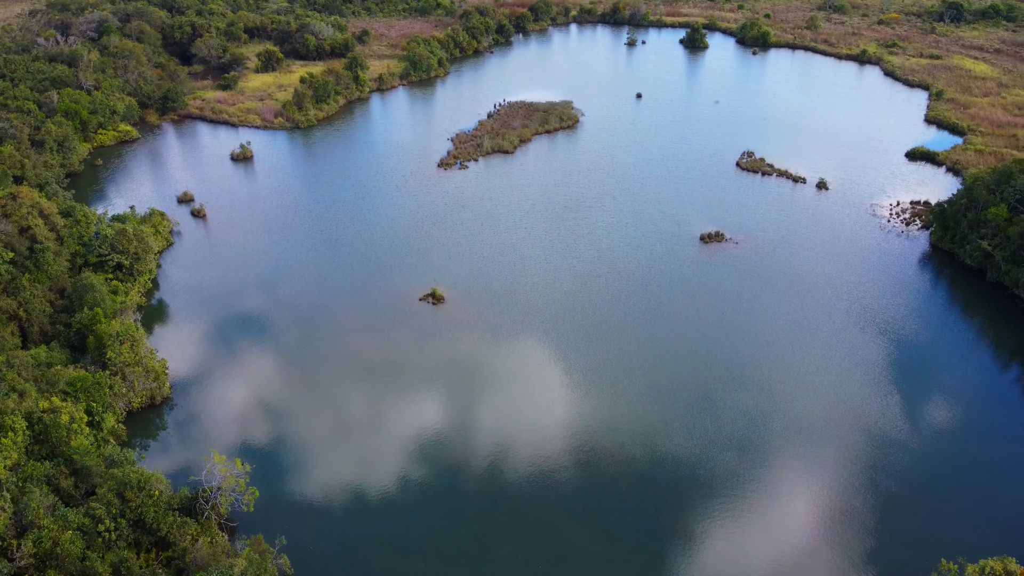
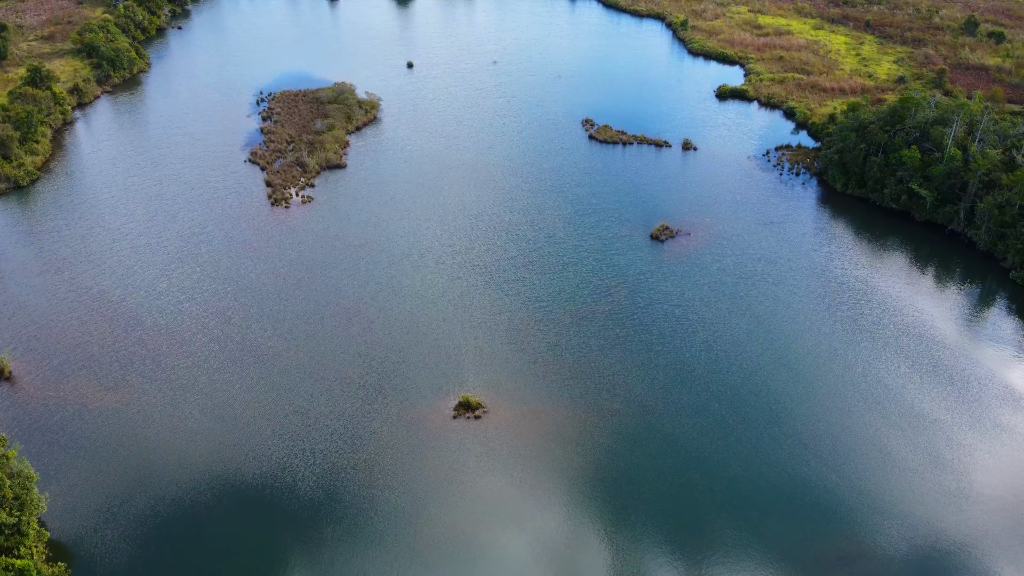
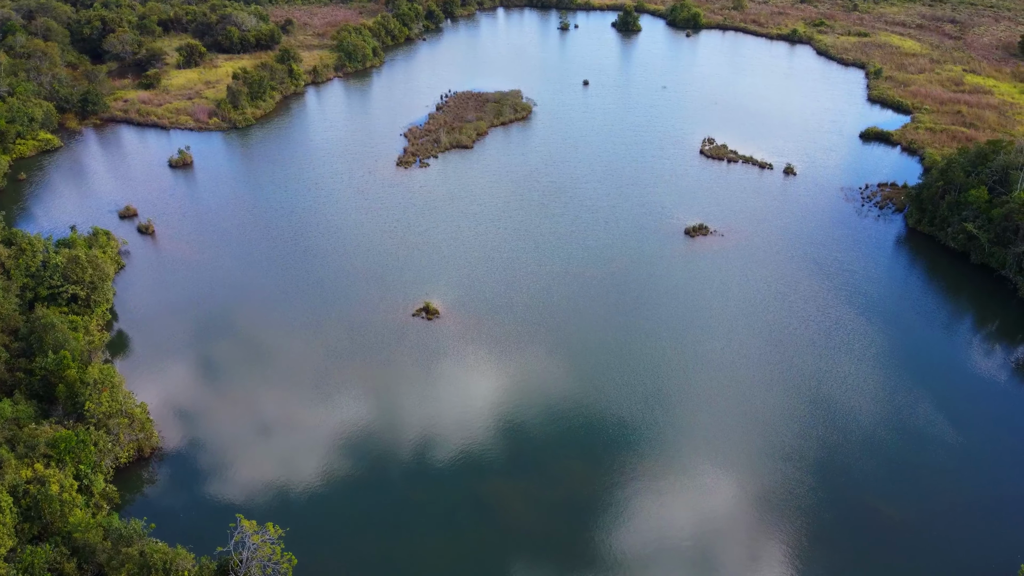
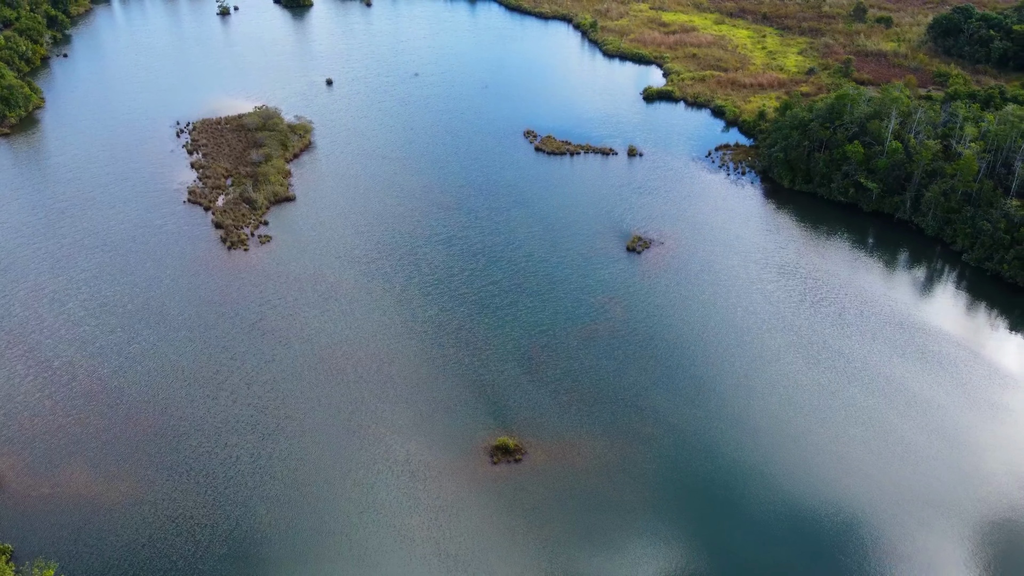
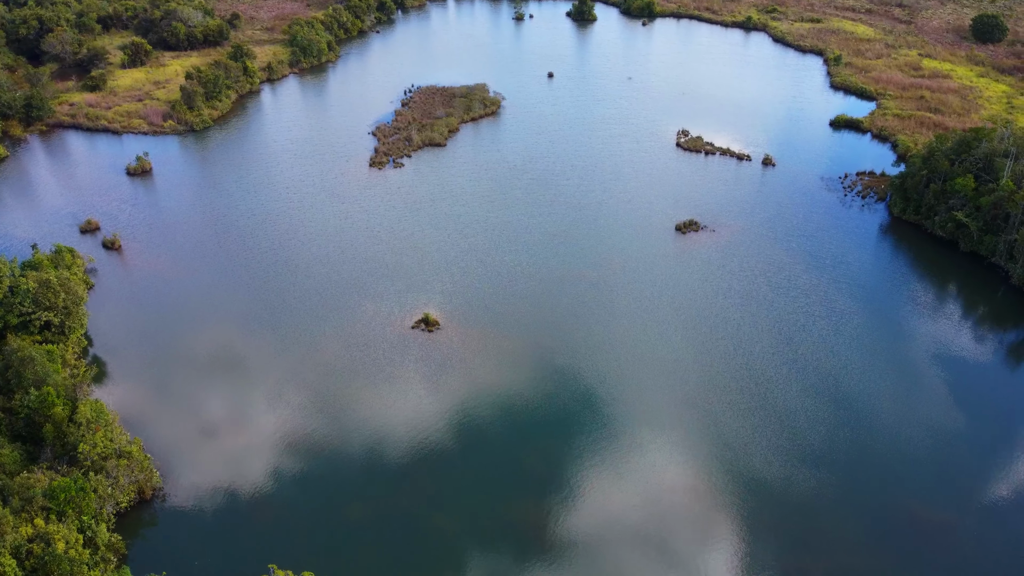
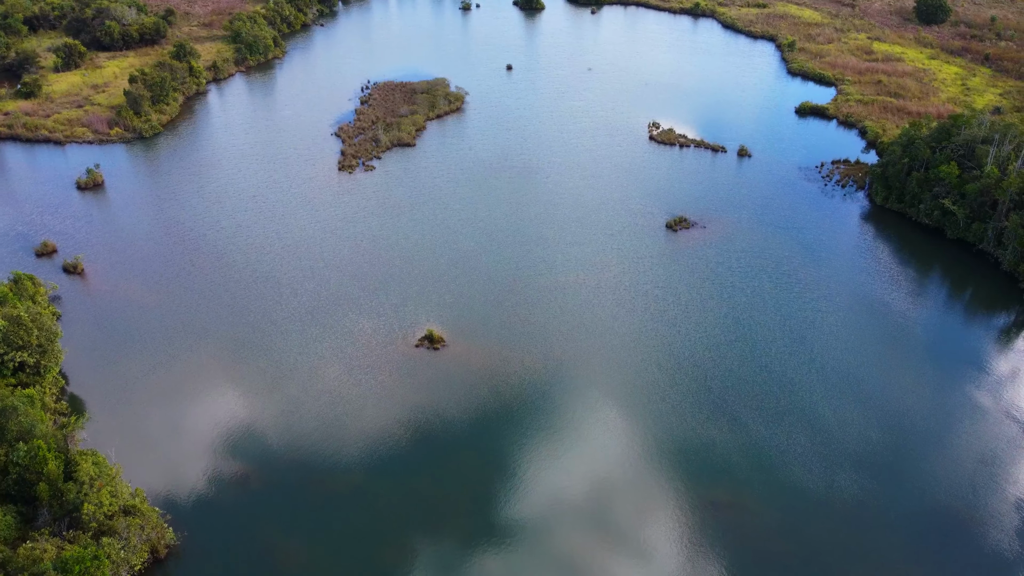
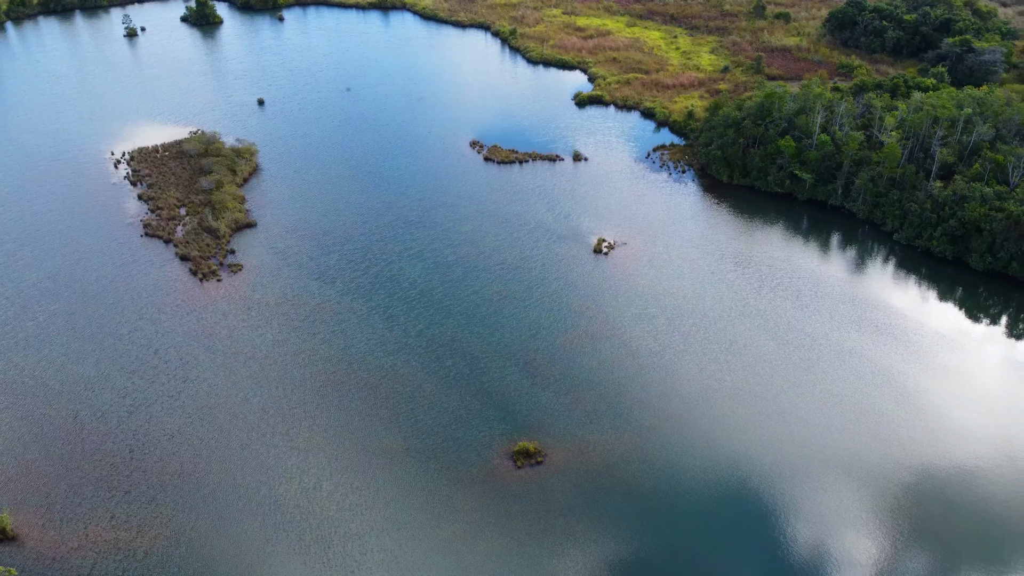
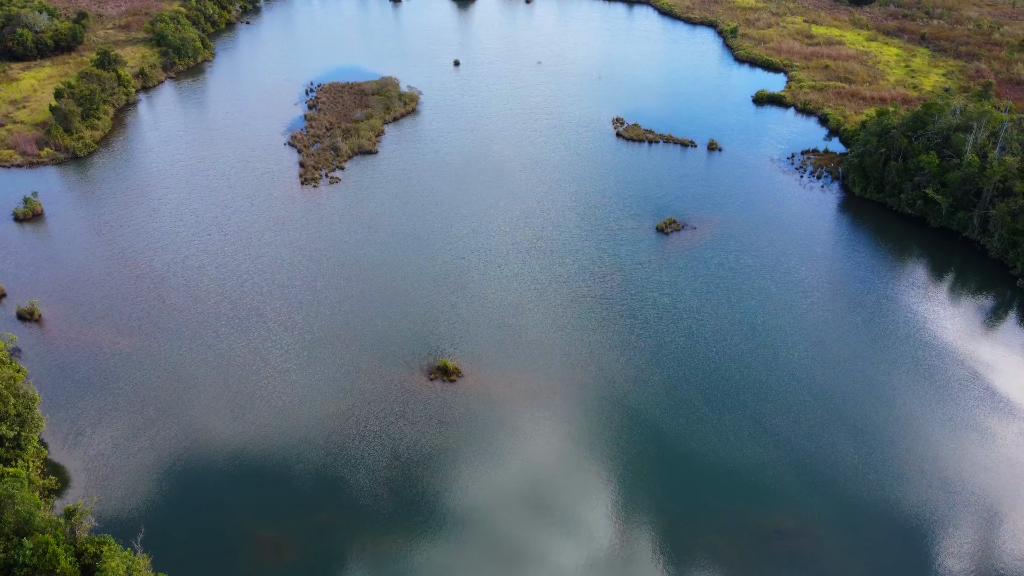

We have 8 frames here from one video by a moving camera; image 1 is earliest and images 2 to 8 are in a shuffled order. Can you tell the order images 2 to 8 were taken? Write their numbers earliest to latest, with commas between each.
3, 5, 6, 8, 2, 4, 7
